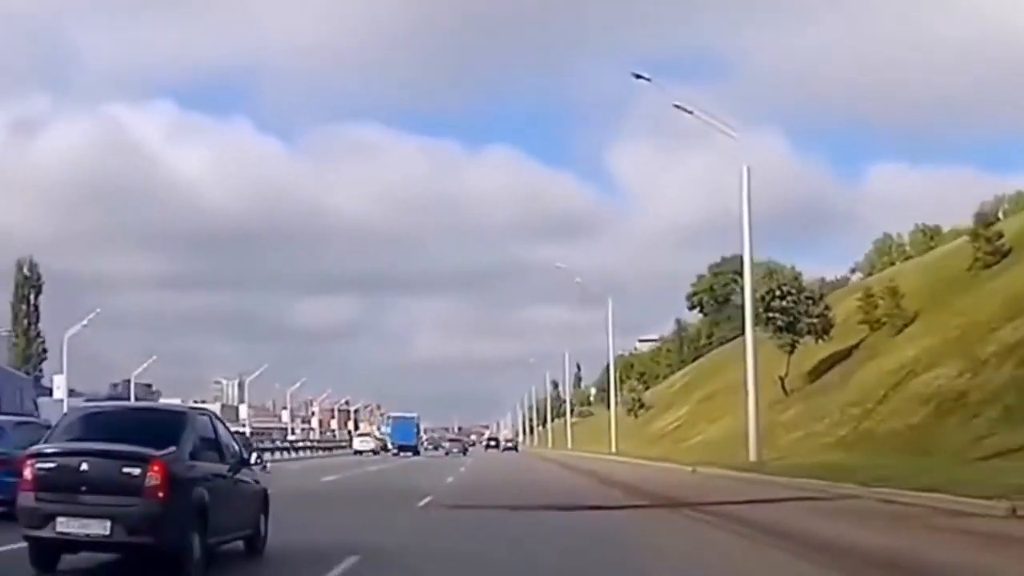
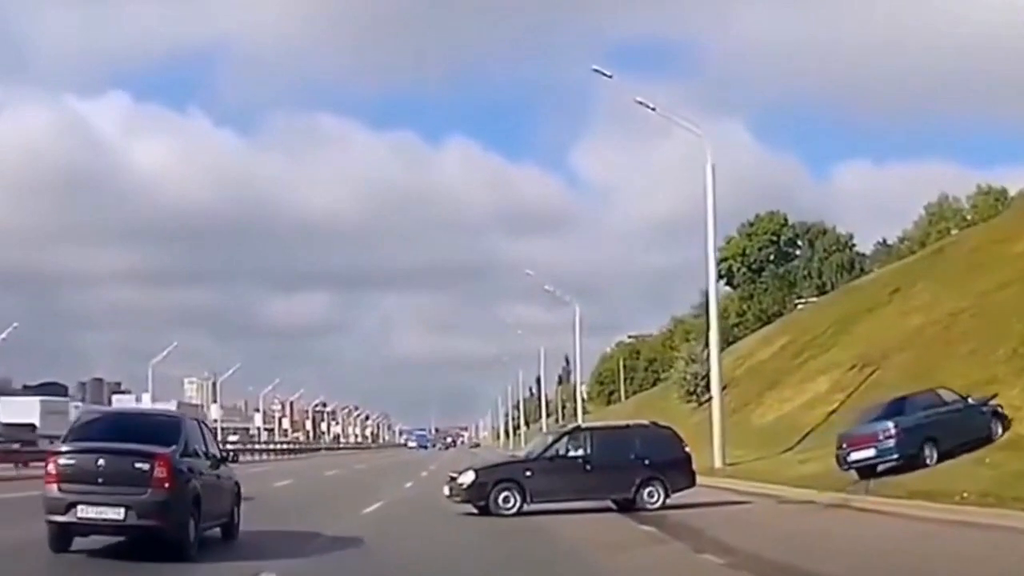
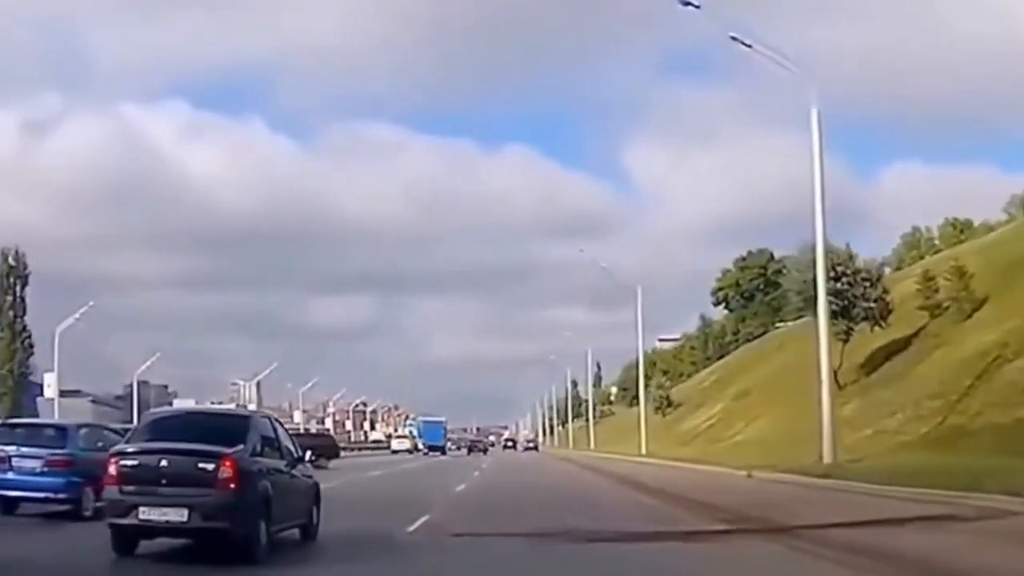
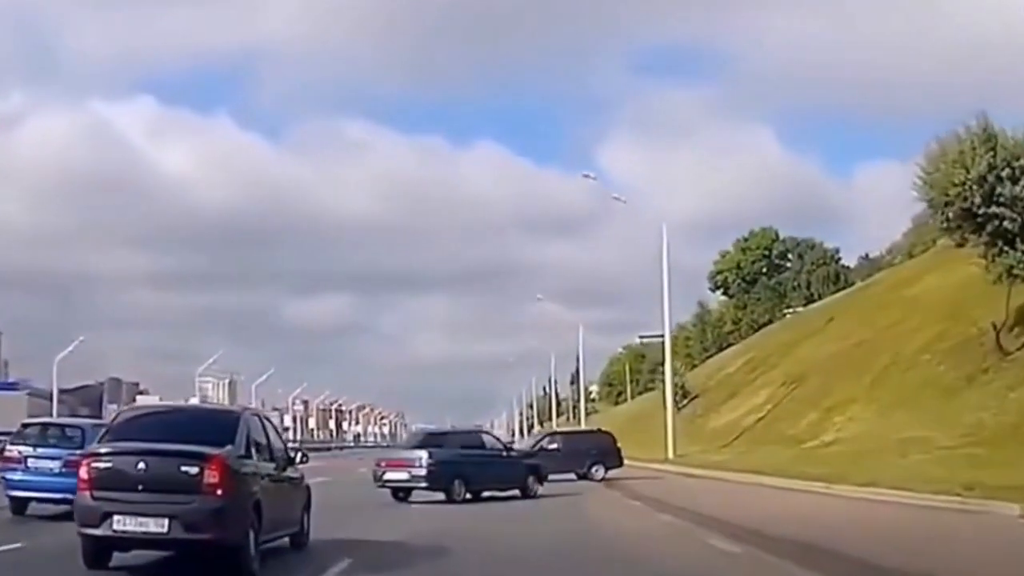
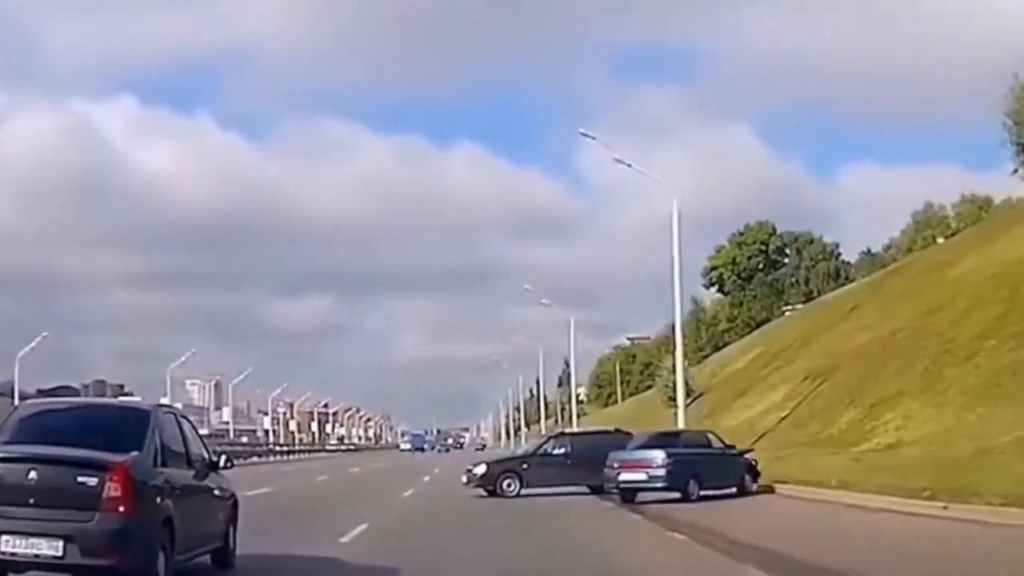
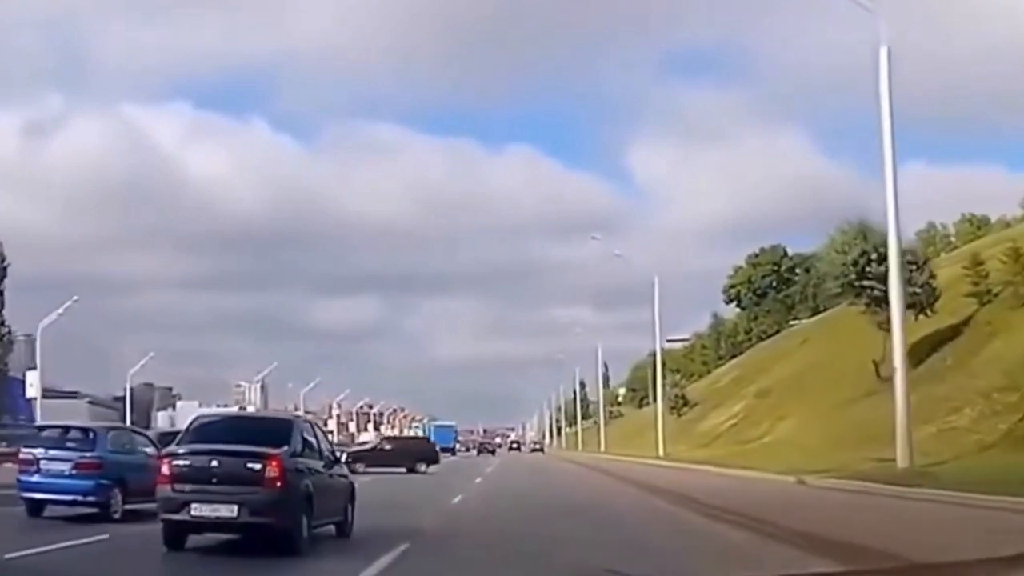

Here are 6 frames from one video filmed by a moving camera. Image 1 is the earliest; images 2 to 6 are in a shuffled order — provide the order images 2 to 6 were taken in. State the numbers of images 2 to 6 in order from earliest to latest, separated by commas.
3, 6, 4, 5, 2
